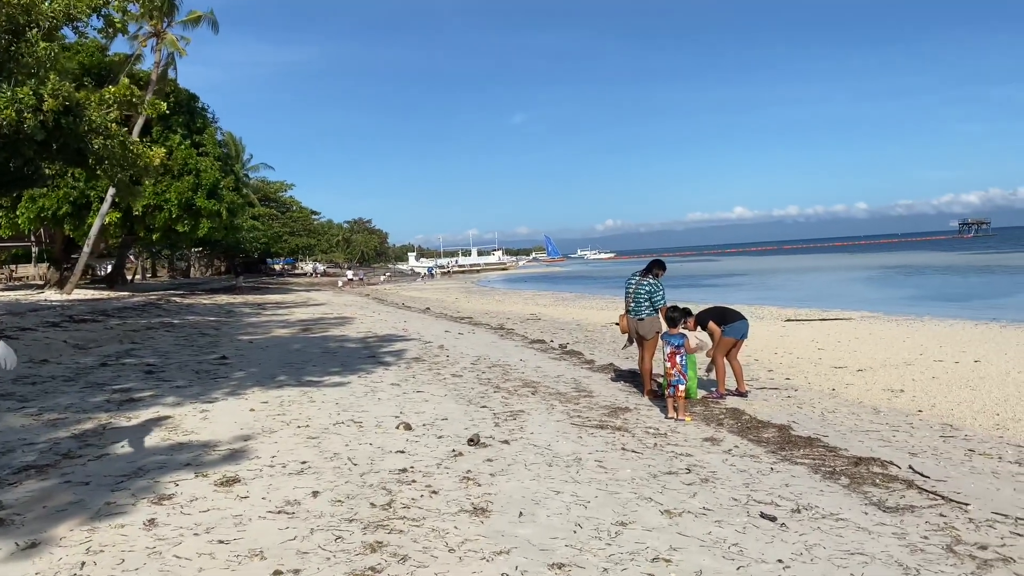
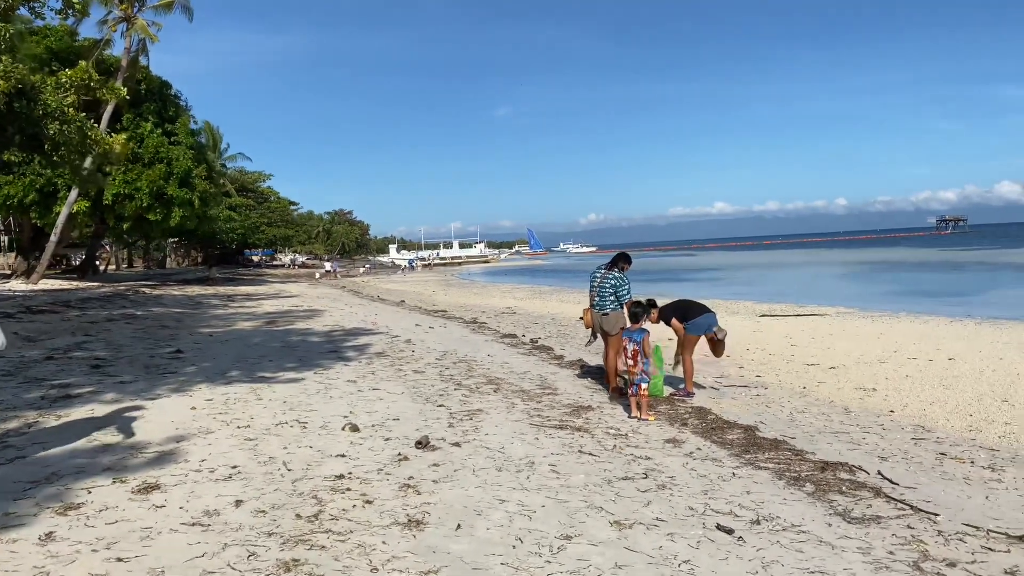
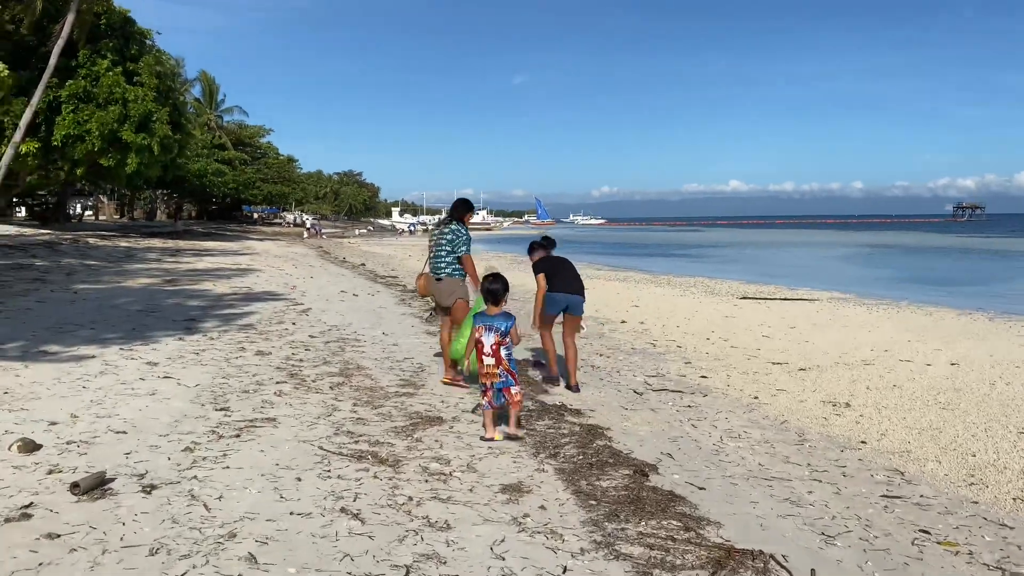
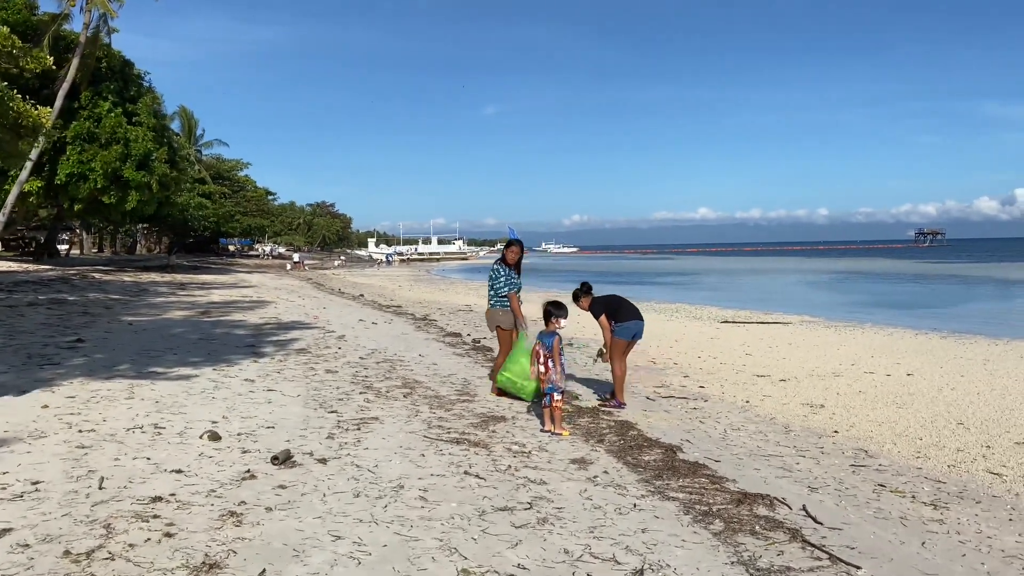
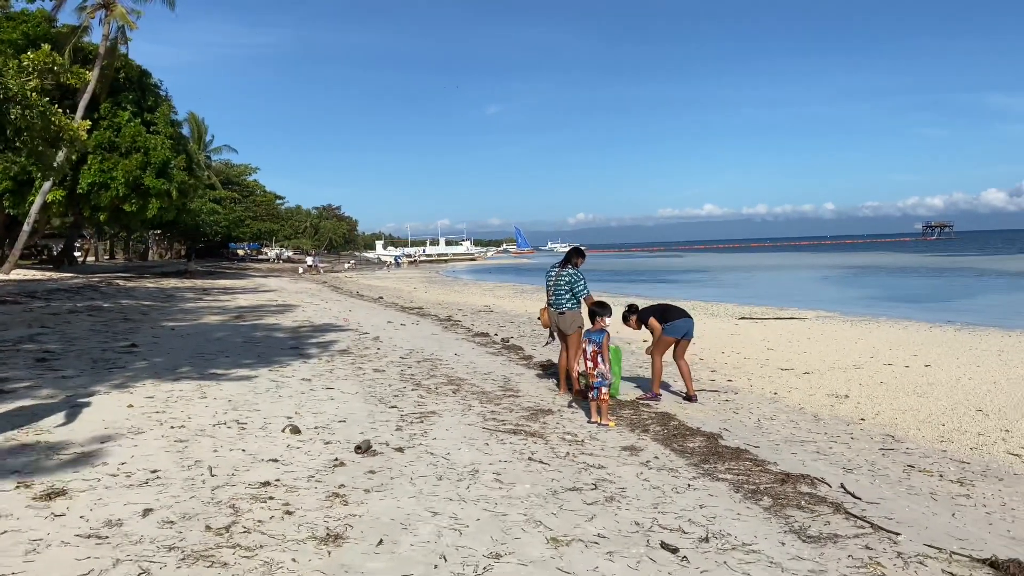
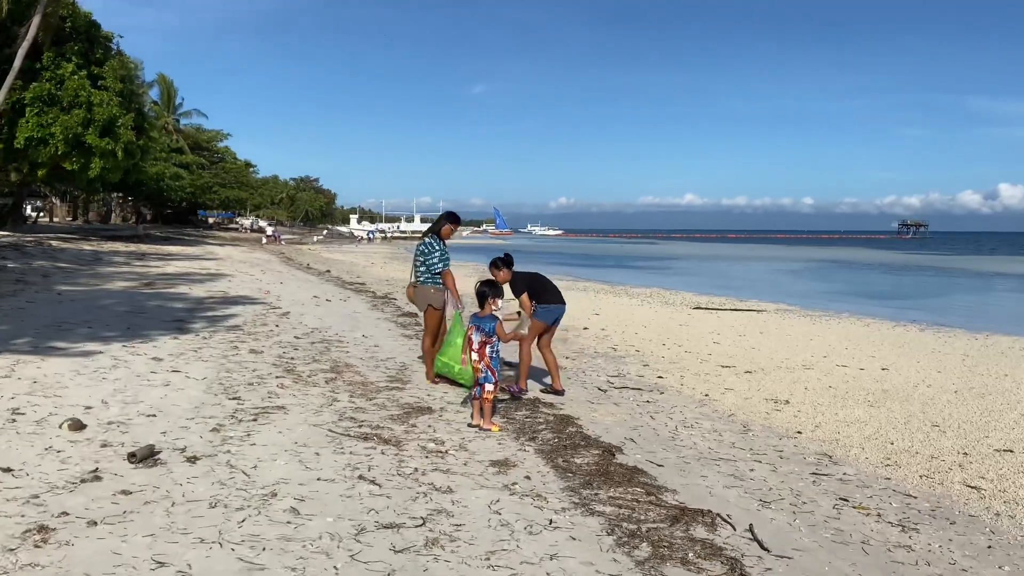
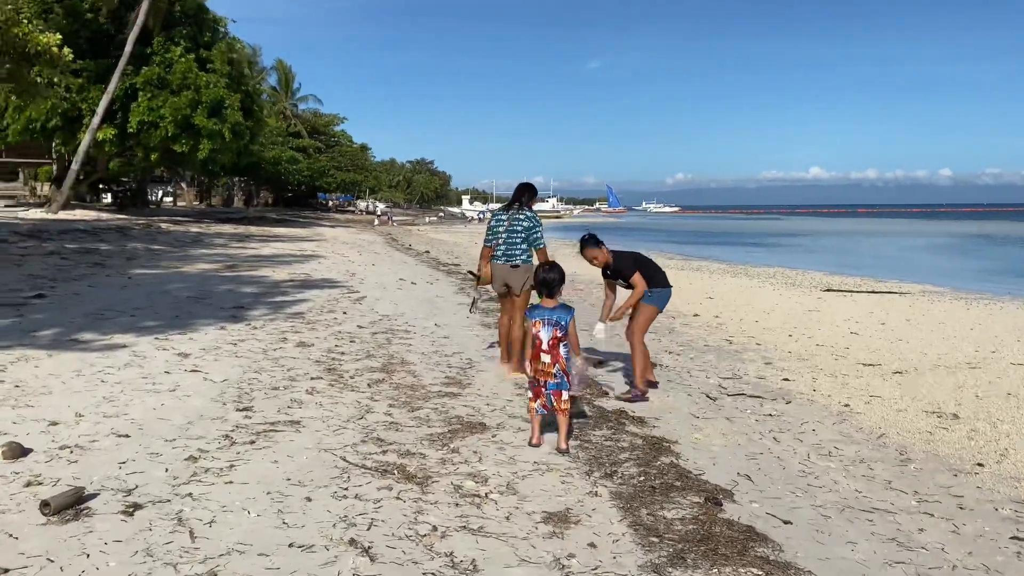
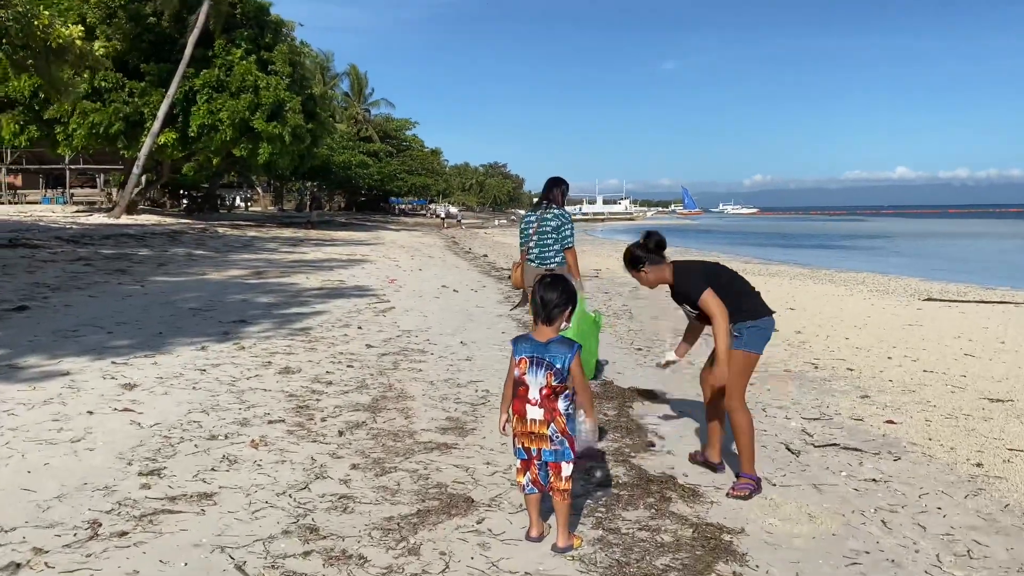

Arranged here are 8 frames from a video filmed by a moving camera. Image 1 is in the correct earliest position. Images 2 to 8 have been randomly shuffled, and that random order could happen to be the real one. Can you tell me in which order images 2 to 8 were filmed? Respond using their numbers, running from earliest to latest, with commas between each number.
2, 5, 4, 6, 3, 7, 8
